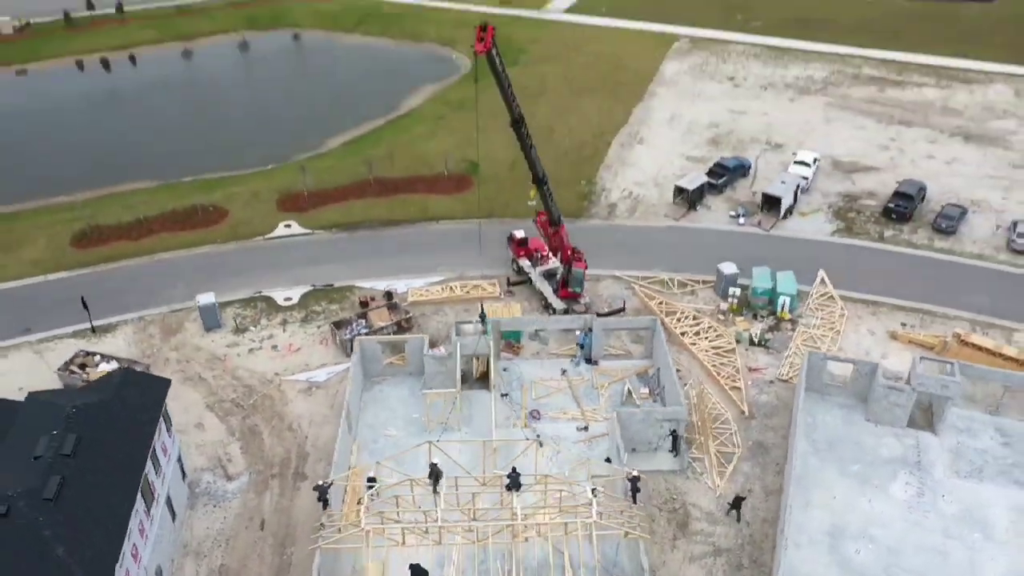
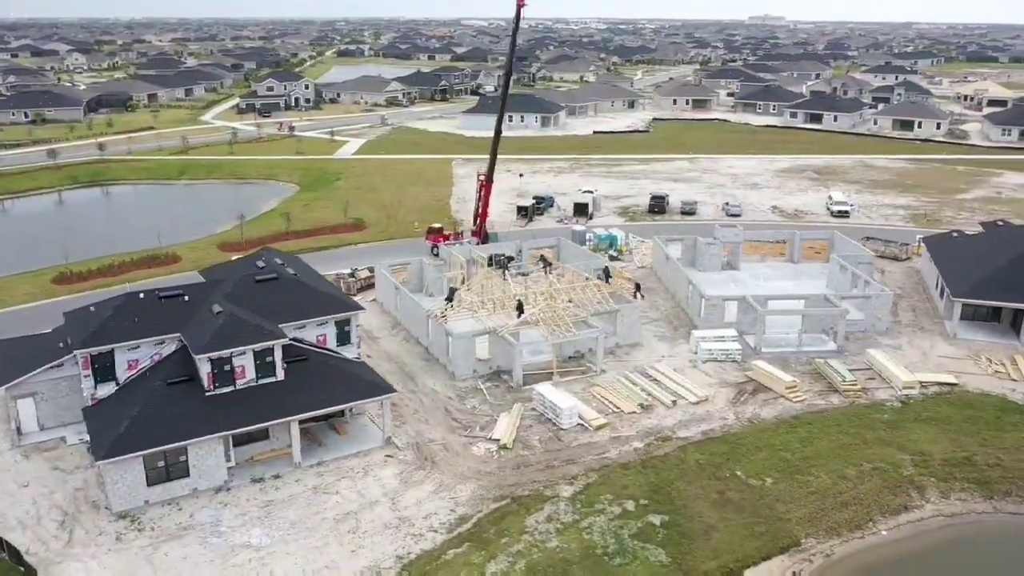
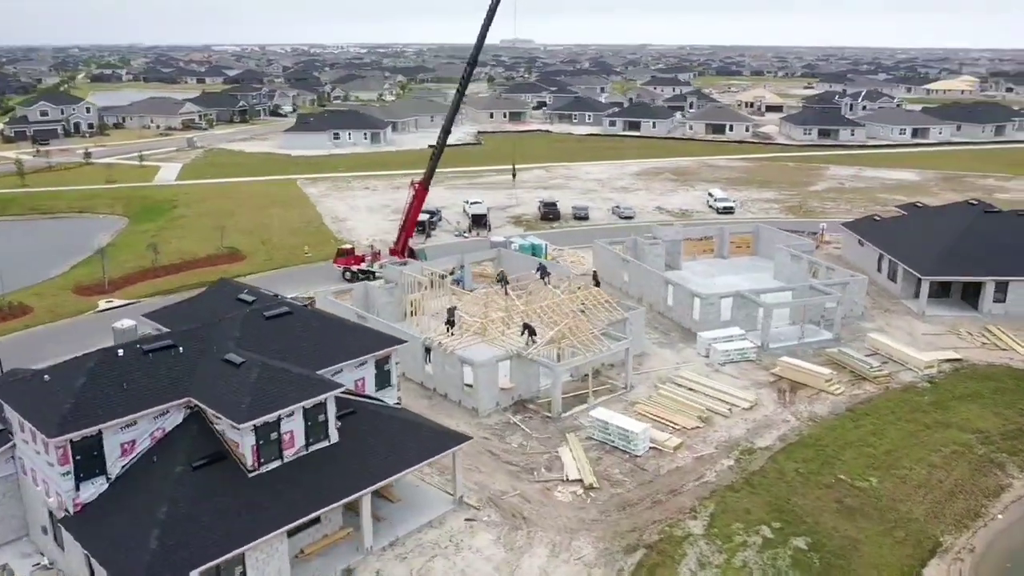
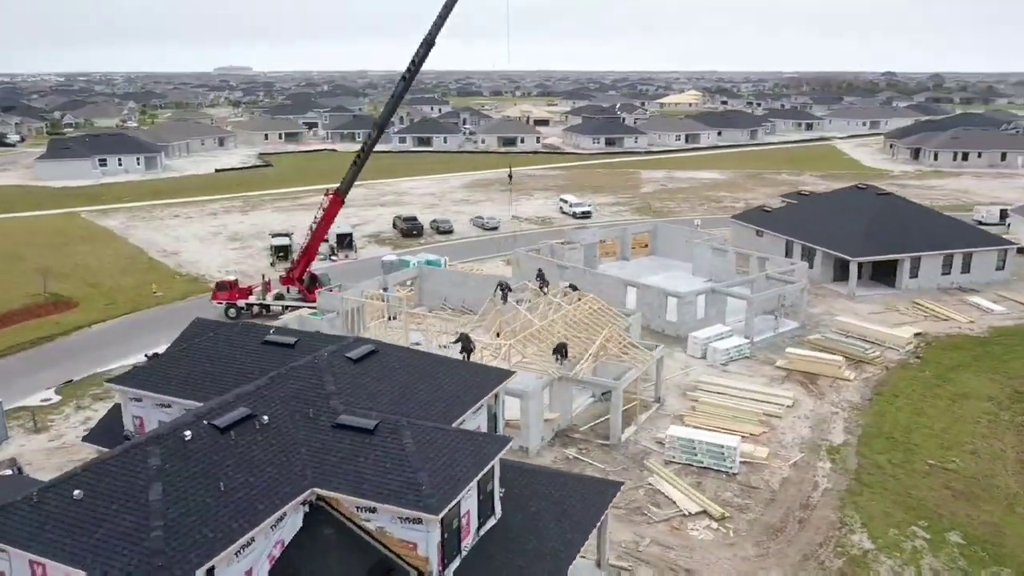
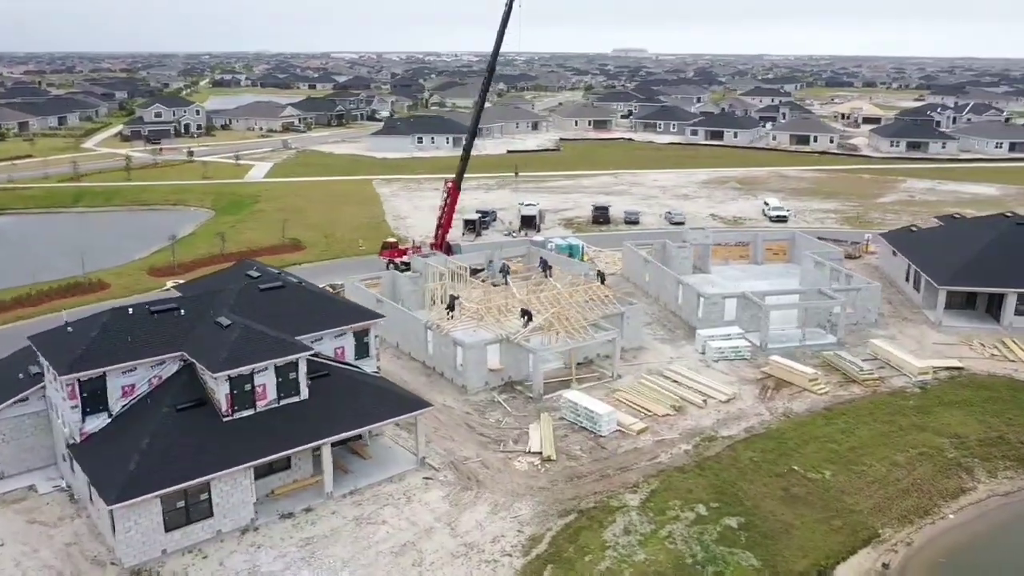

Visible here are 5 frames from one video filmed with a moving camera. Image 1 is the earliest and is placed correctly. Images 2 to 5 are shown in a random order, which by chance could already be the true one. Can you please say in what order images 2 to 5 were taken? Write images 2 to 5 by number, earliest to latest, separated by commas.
2, 5, 3, 4
